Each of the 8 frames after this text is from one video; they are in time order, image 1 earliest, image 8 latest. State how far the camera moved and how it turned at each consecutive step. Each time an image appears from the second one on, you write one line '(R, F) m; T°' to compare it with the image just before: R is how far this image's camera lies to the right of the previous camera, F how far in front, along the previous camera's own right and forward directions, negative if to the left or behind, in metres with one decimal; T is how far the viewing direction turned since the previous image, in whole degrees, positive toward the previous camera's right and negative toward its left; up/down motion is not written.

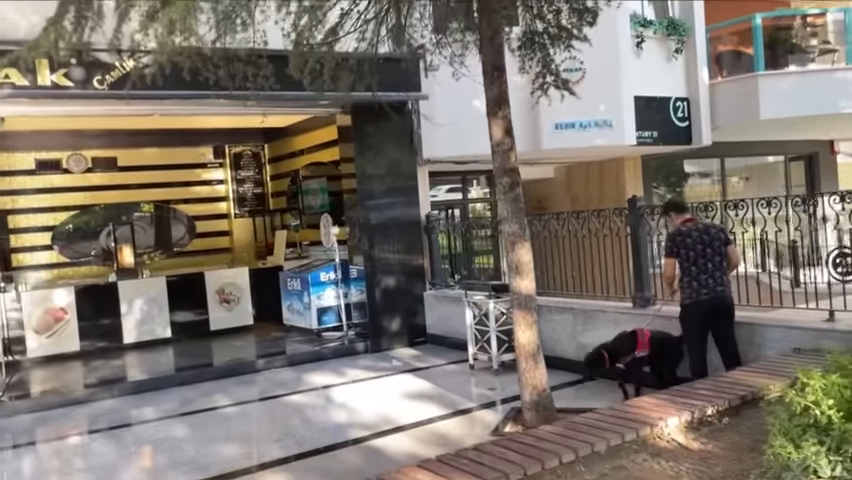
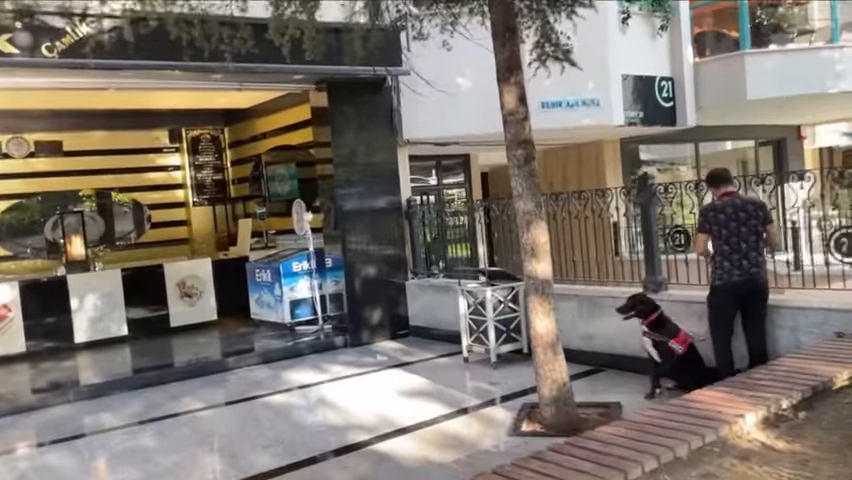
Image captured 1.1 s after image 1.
(-0.4, +0.6) m; +4°
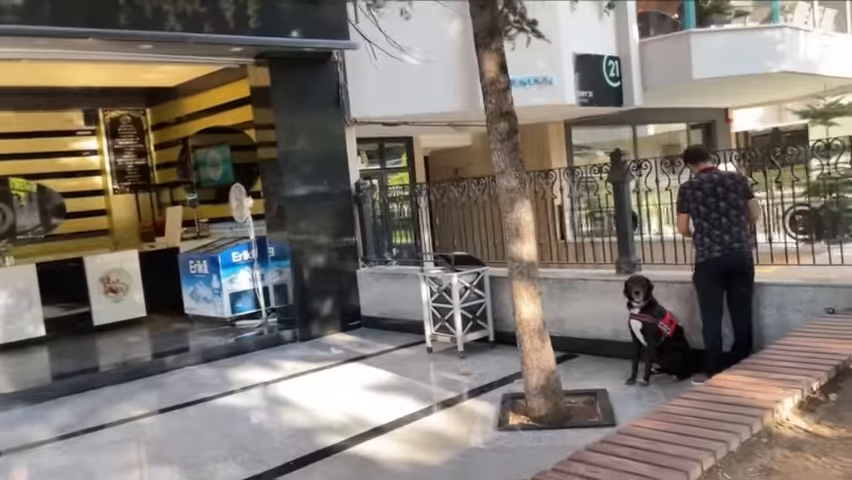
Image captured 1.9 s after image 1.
(-0.4, +0.5) m; +7°
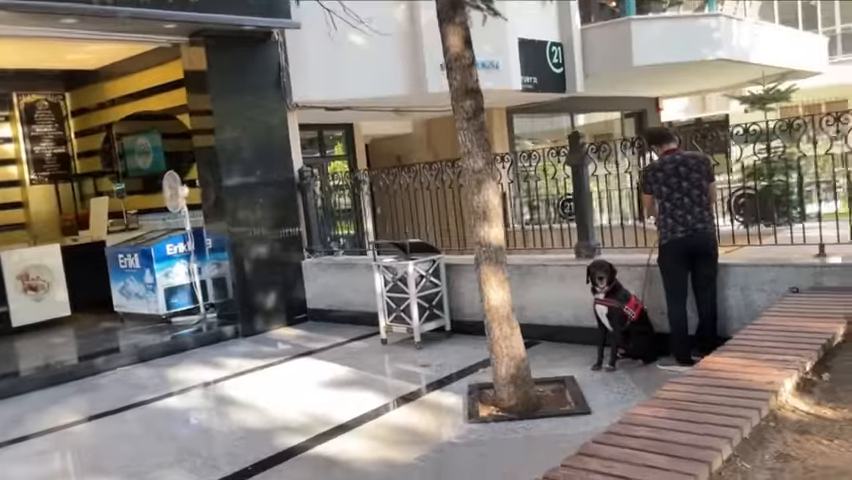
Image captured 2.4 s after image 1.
(-0.2, +0.3) m; +6°
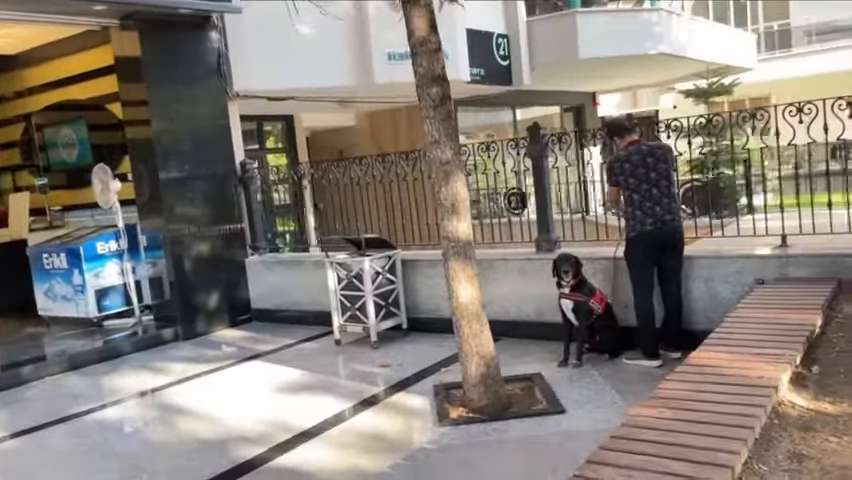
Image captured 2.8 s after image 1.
(-0.2, +0.3) m; +6°
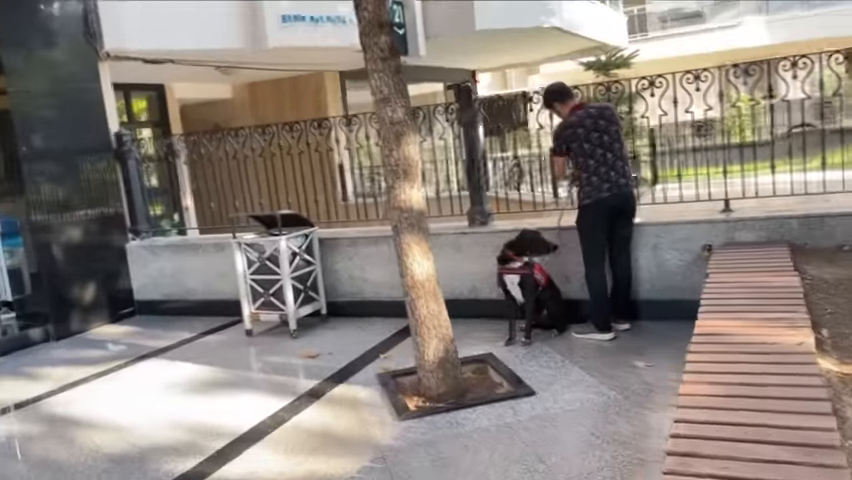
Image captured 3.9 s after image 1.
(-0.5, +0.5) m; +11°
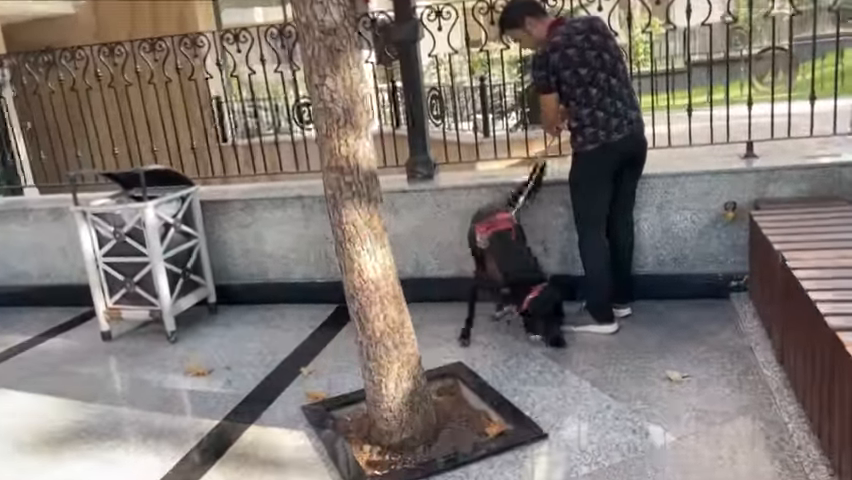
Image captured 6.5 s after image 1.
(-0.3, +1.4) m; +10°
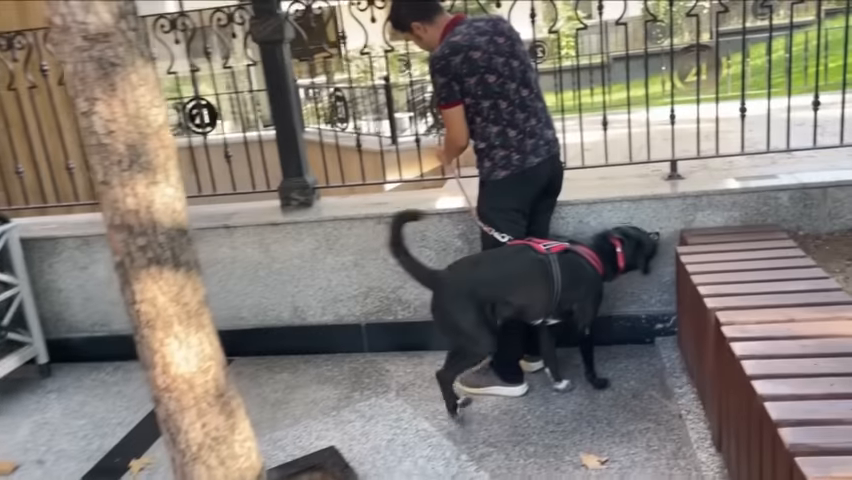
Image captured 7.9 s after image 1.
(+0.3, +0.7) m; +5°
